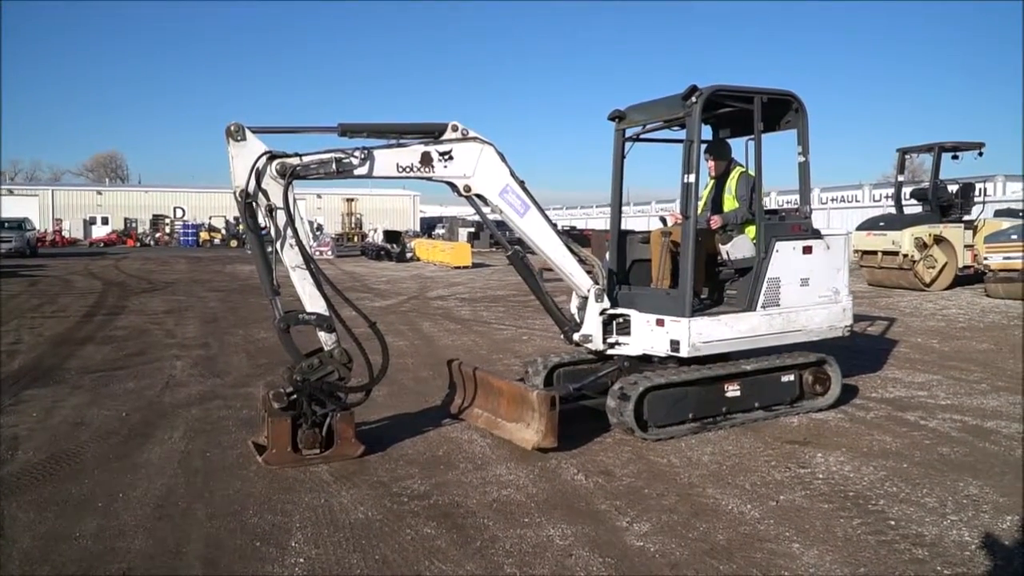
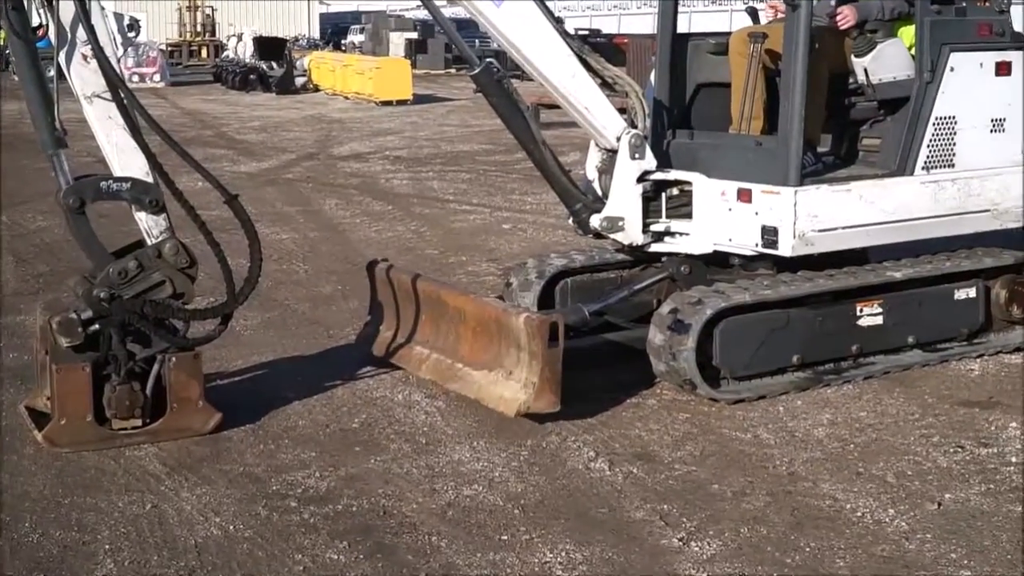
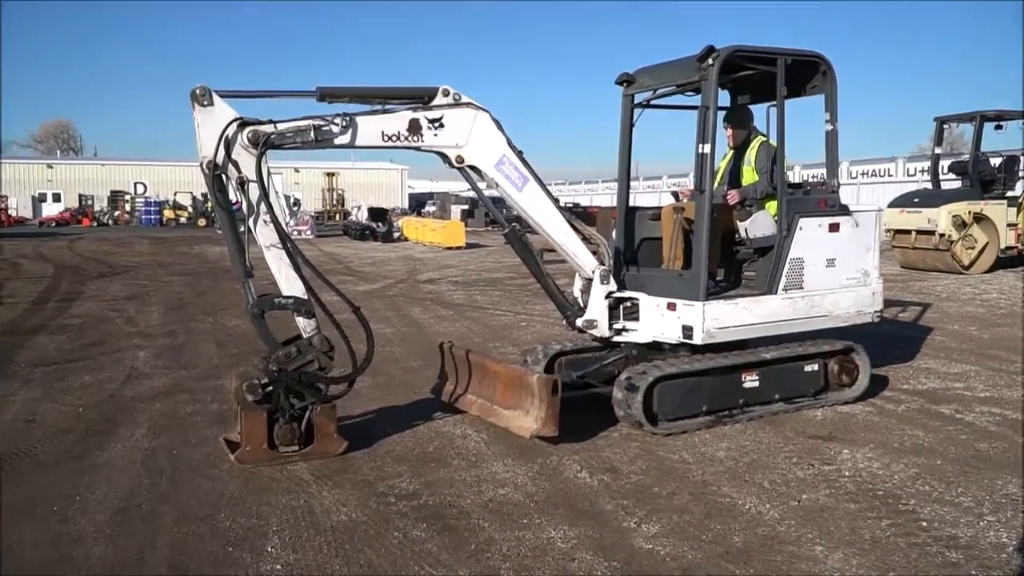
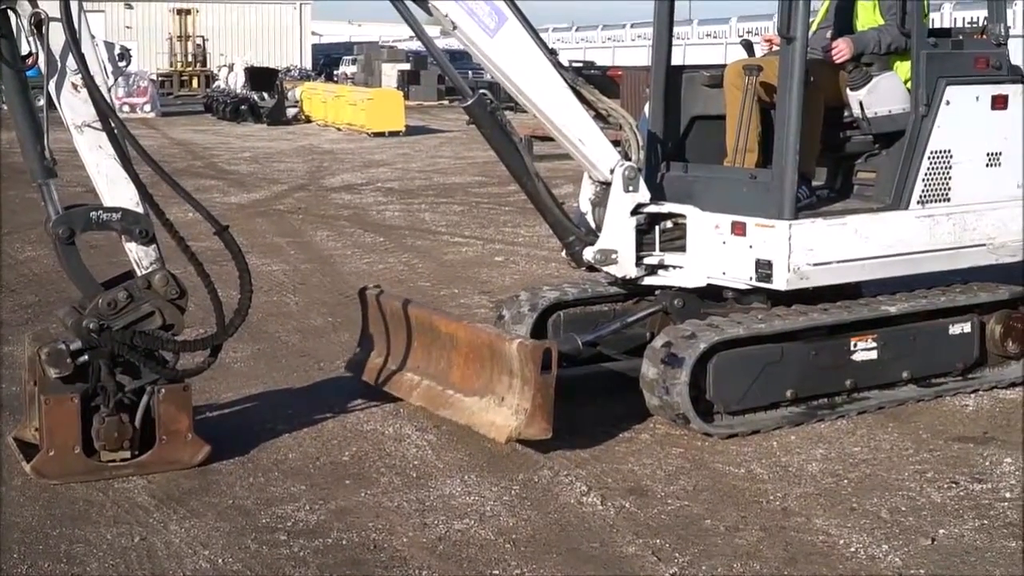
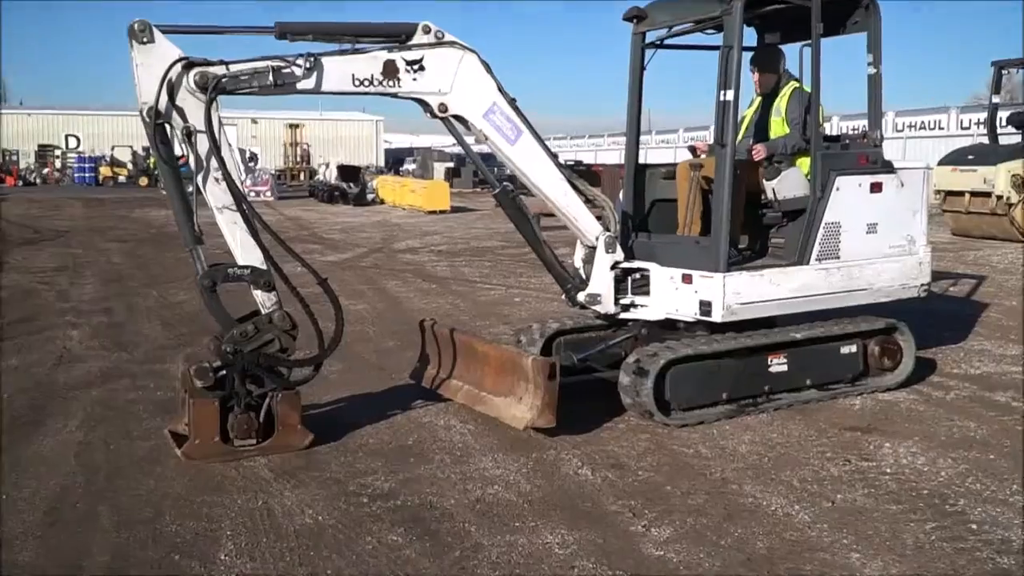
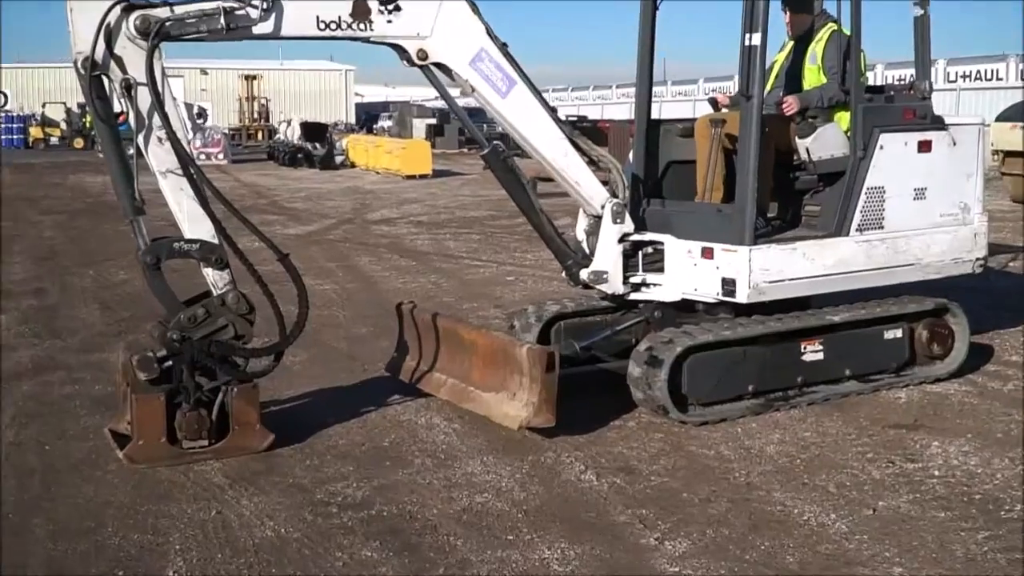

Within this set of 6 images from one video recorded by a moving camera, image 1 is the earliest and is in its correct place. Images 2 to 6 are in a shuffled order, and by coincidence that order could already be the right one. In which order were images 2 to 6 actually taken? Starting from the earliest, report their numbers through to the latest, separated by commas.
3, 5, 6, 2, 4
